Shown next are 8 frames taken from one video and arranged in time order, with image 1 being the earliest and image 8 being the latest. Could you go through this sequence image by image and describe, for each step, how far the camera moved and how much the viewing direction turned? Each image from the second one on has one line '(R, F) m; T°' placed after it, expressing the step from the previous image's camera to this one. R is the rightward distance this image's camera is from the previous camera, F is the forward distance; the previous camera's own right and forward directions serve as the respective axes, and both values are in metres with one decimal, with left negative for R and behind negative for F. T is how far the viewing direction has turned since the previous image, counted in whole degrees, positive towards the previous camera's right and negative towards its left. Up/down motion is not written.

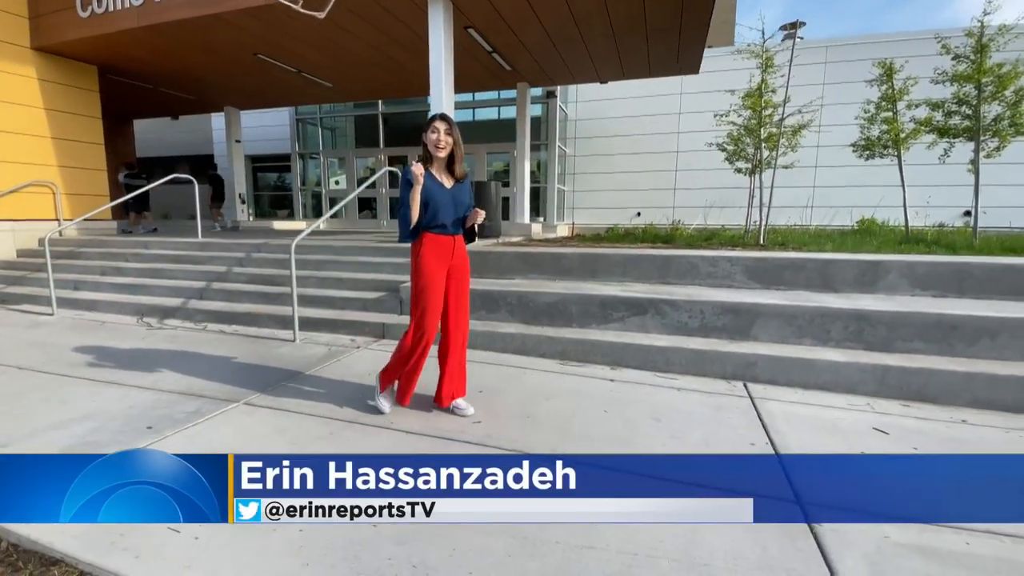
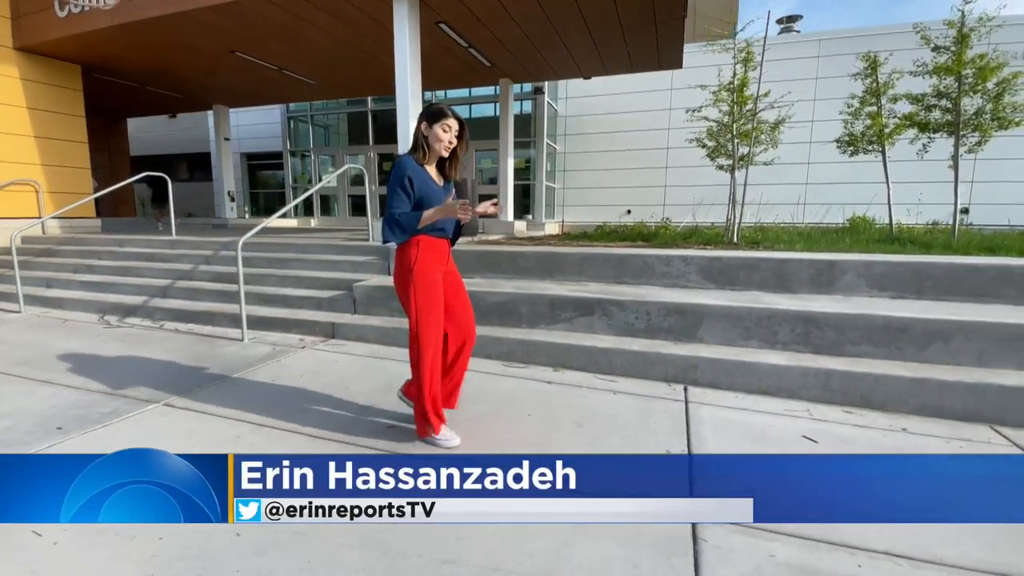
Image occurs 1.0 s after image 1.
(+0.5, +0.1) m; -1°
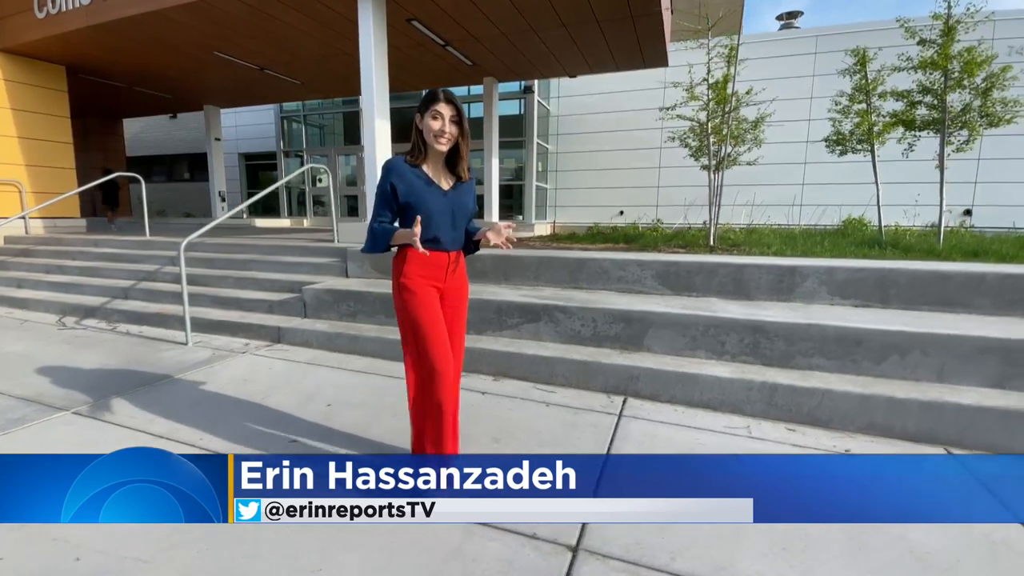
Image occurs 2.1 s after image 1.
(+0.5, +0.2) m; -1°
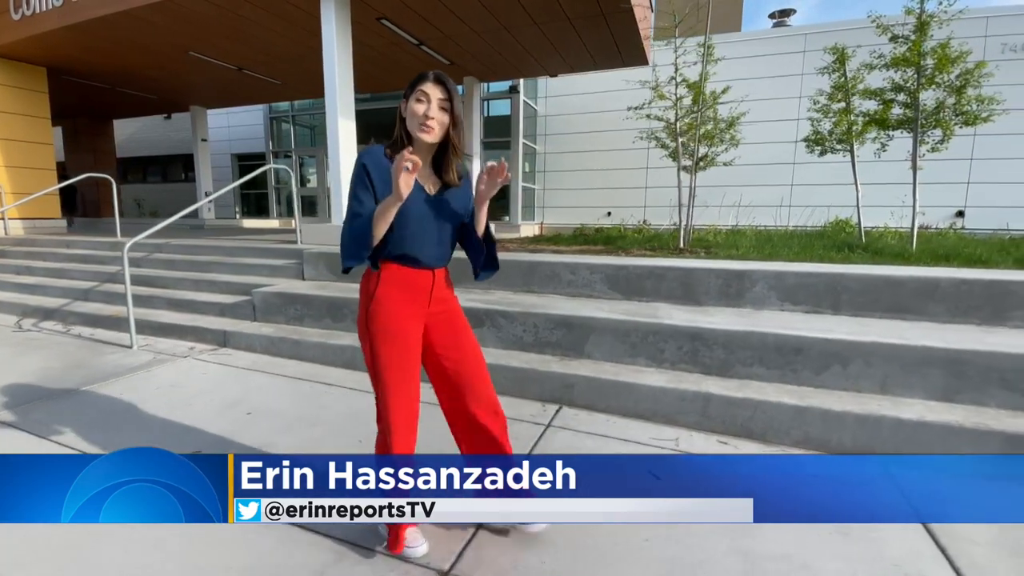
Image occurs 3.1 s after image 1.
(+0.5, +0.1) m; -1°
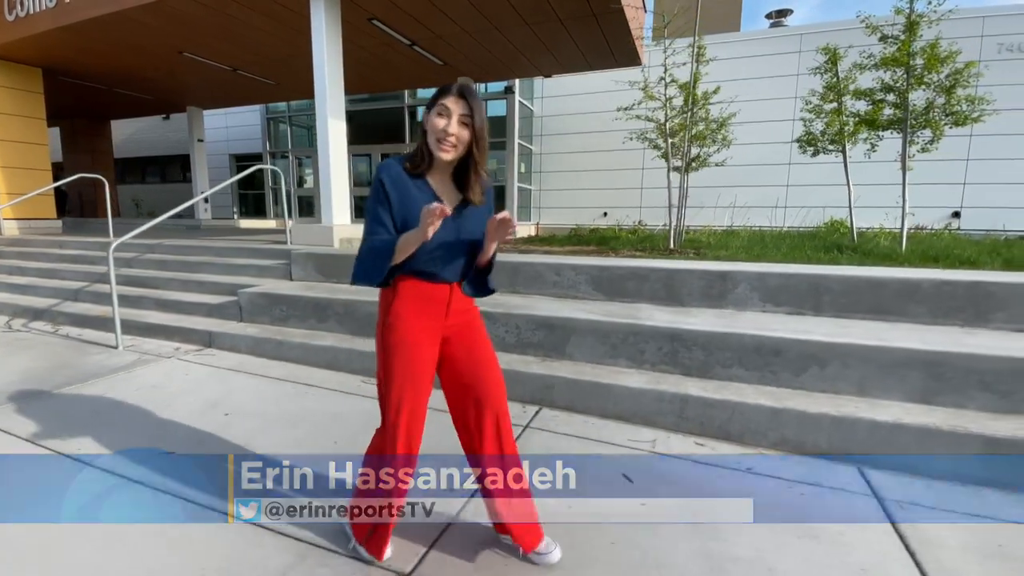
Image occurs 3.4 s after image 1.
(+0.1, 0.0) m; 0°
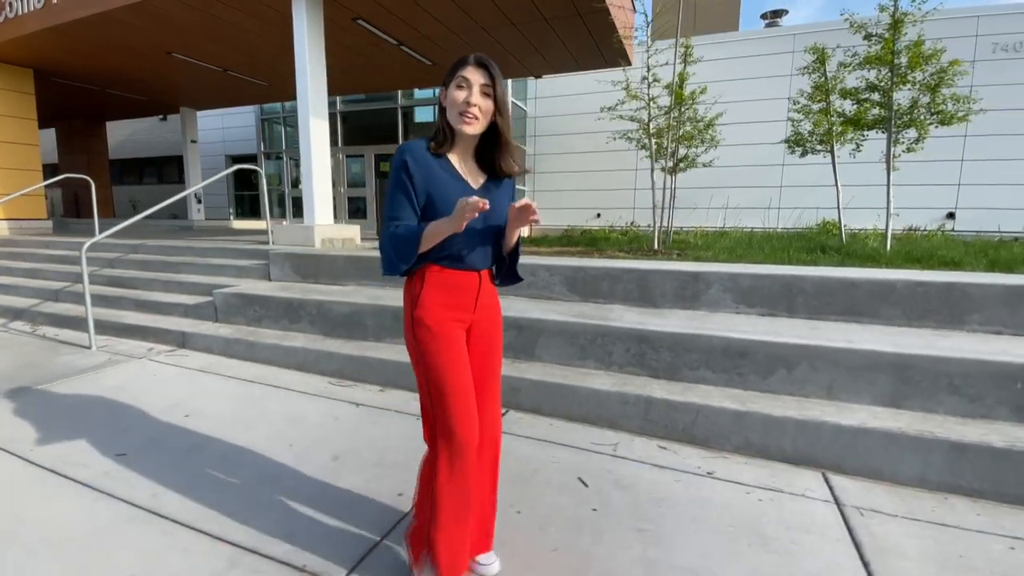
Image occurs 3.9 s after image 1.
(+0.2, 0.0) m; 0°
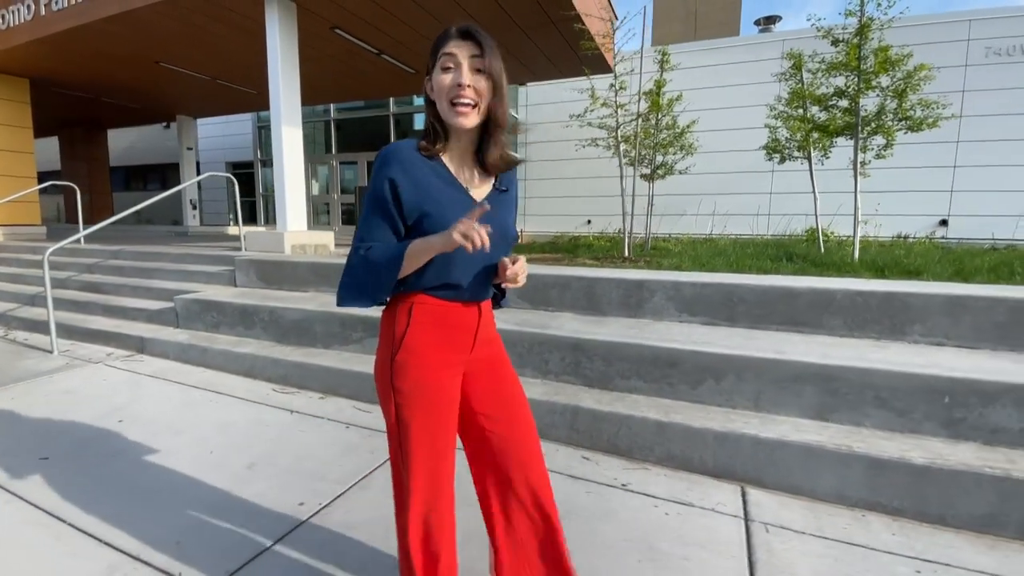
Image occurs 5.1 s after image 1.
(+0.5, 0.0) m; -1°
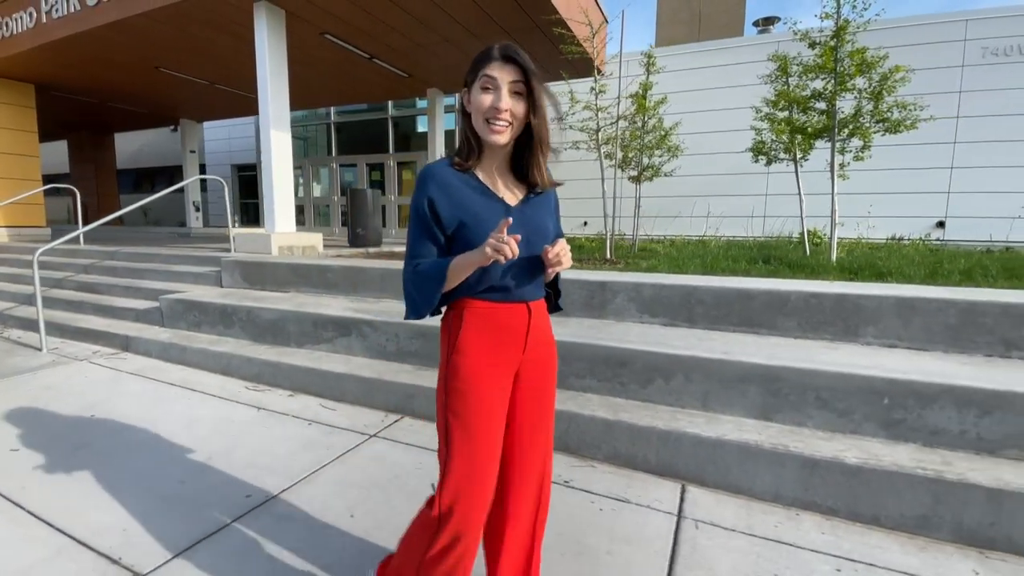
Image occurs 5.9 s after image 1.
(+0.3, -0.1) m; -1°
